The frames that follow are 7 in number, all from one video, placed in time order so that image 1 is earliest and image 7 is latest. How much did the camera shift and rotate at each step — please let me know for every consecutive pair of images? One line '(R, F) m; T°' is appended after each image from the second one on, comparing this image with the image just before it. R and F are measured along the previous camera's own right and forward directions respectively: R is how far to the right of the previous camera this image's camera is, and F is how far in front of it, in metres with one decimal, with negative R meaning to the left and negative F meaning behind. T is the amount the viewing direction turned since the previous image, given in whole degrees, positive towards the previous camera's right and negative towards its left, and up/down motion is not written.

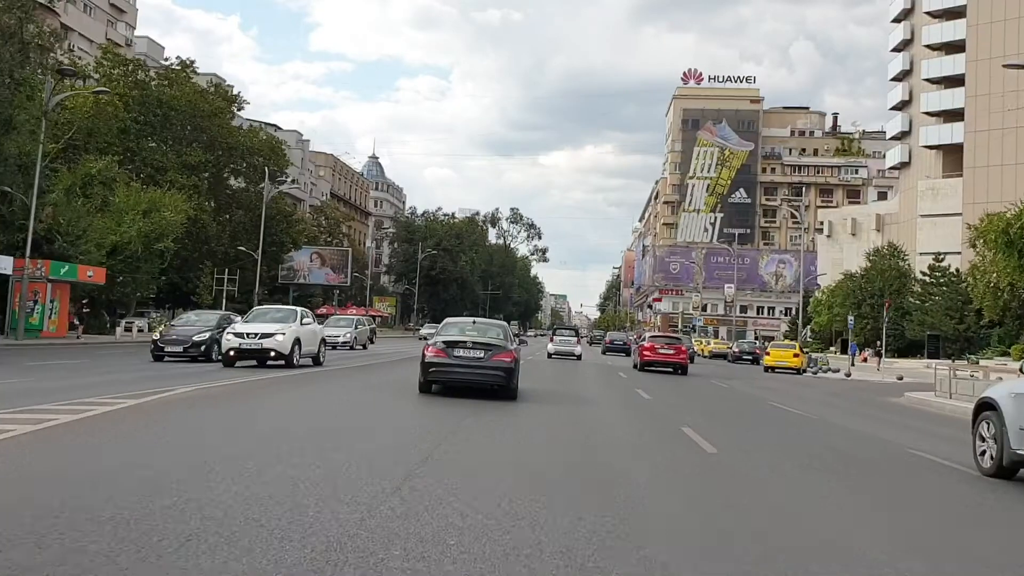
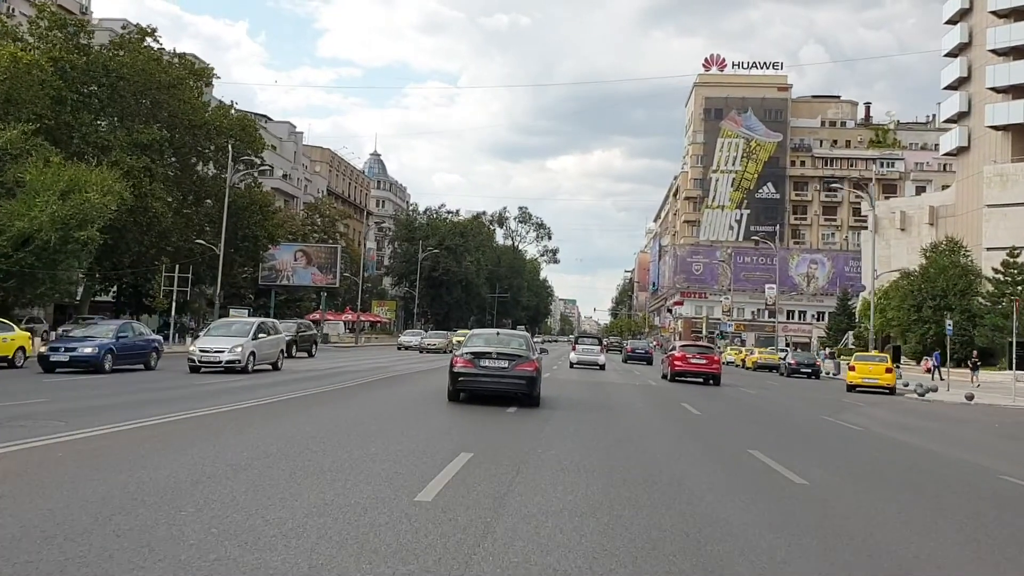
(-0.1, +8.4) m; -1°
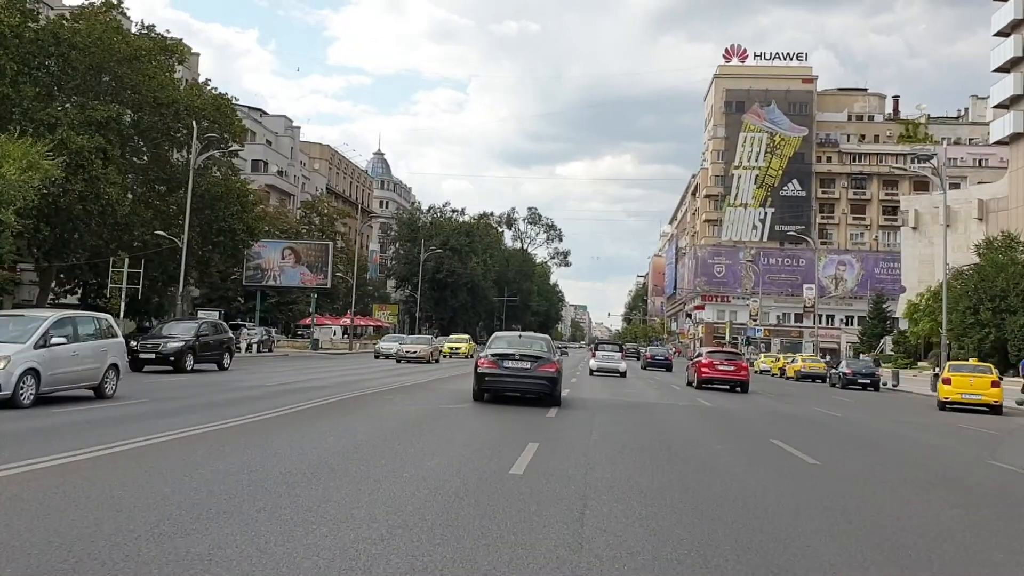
(0.0, +5.9) m; -1°
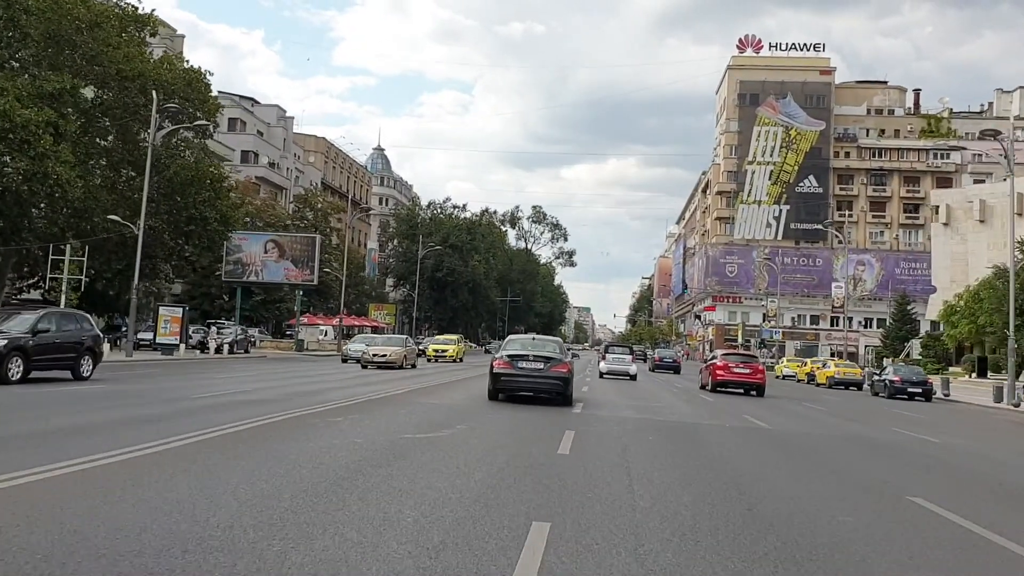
(+0.1, +4.5) m; 0°
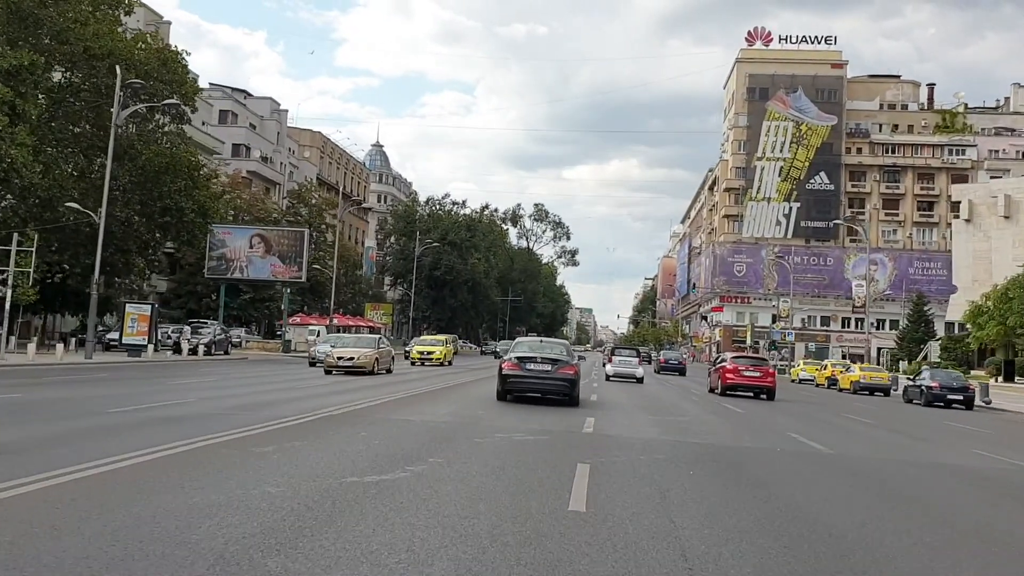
(+0.1, +3.0) m; 0°
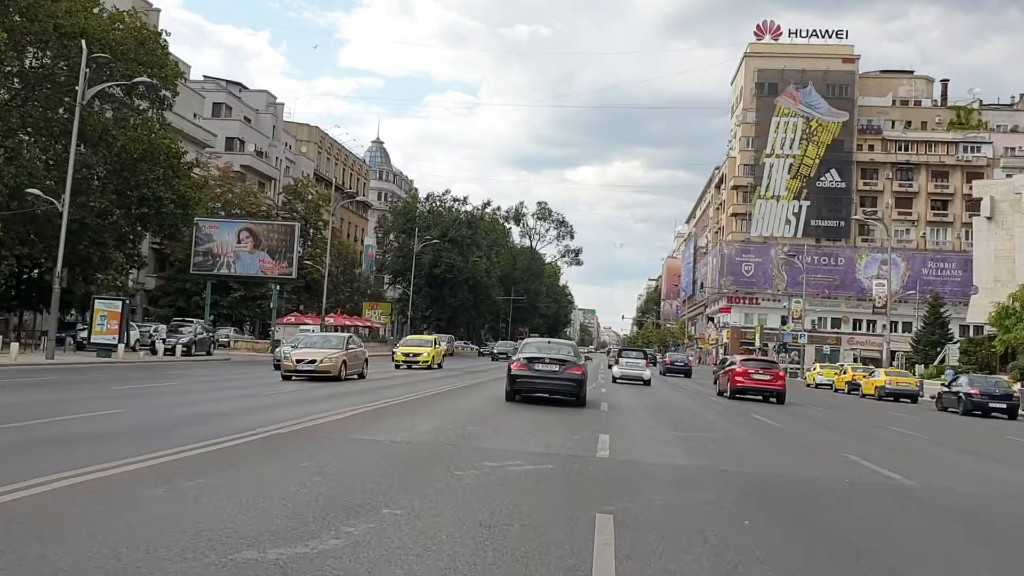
(+0.1, +2.5) m; 0°
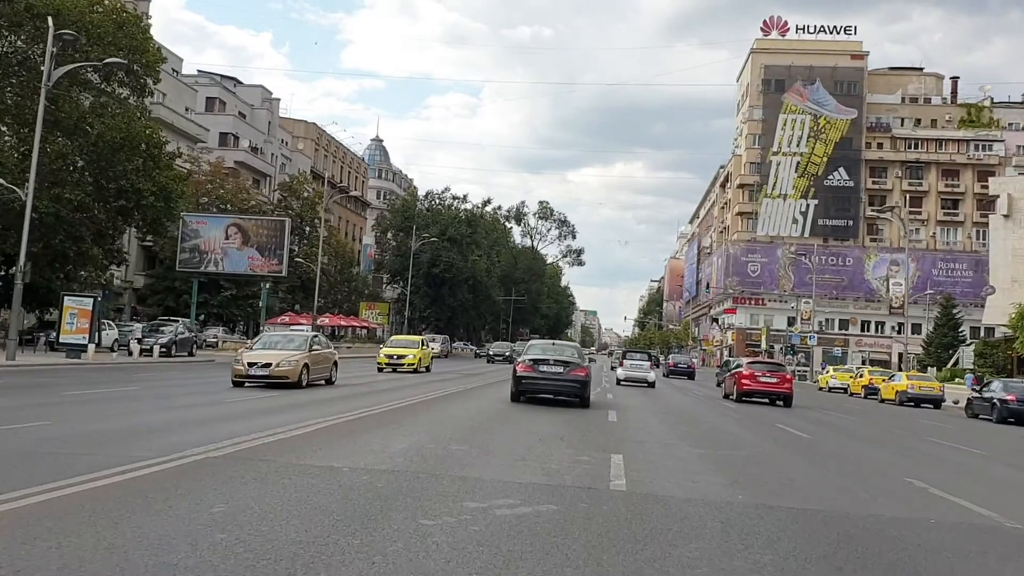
(+0.1, +2.0) m; 0°
